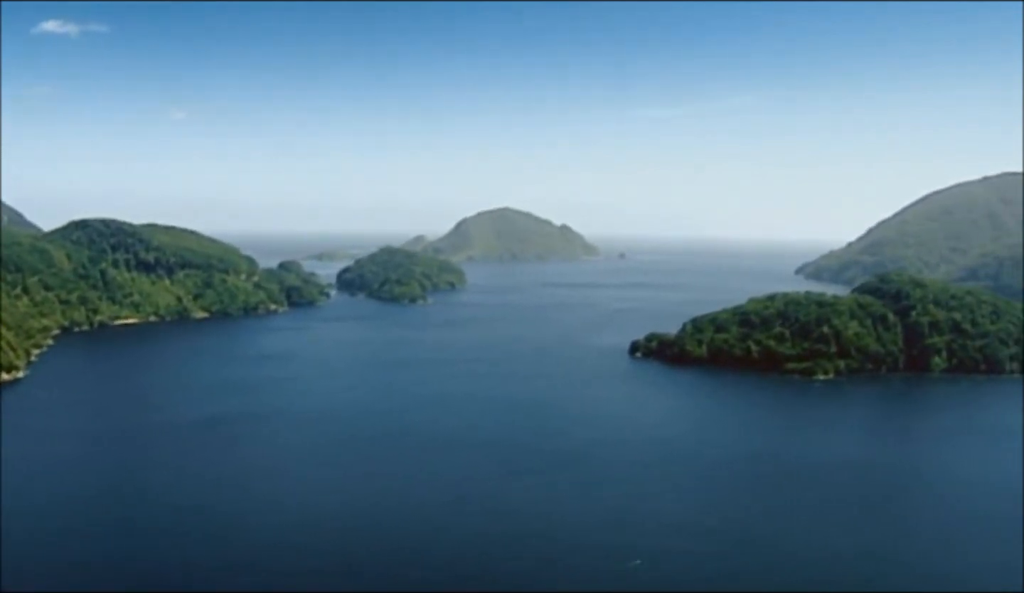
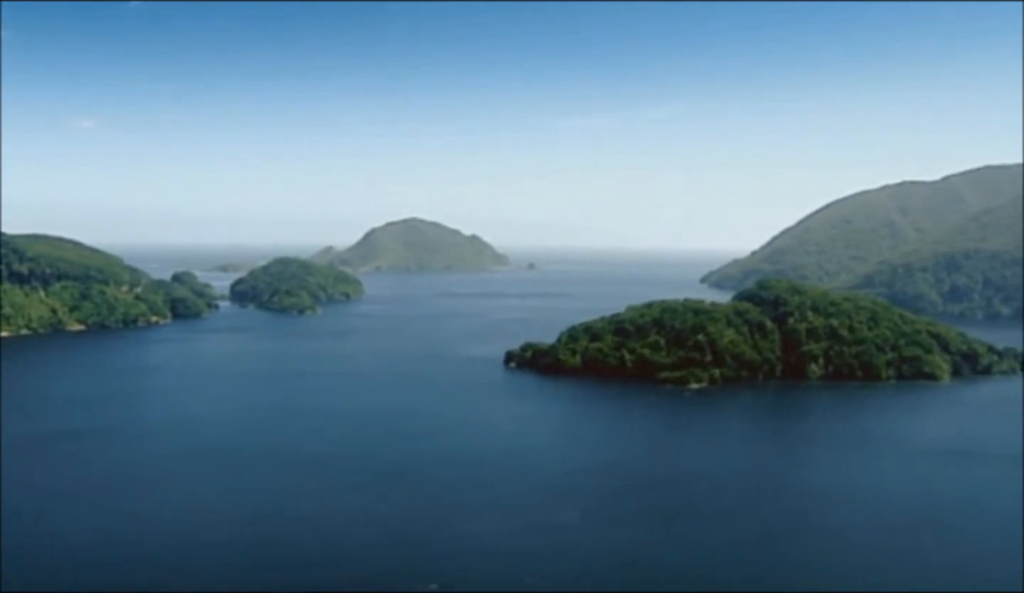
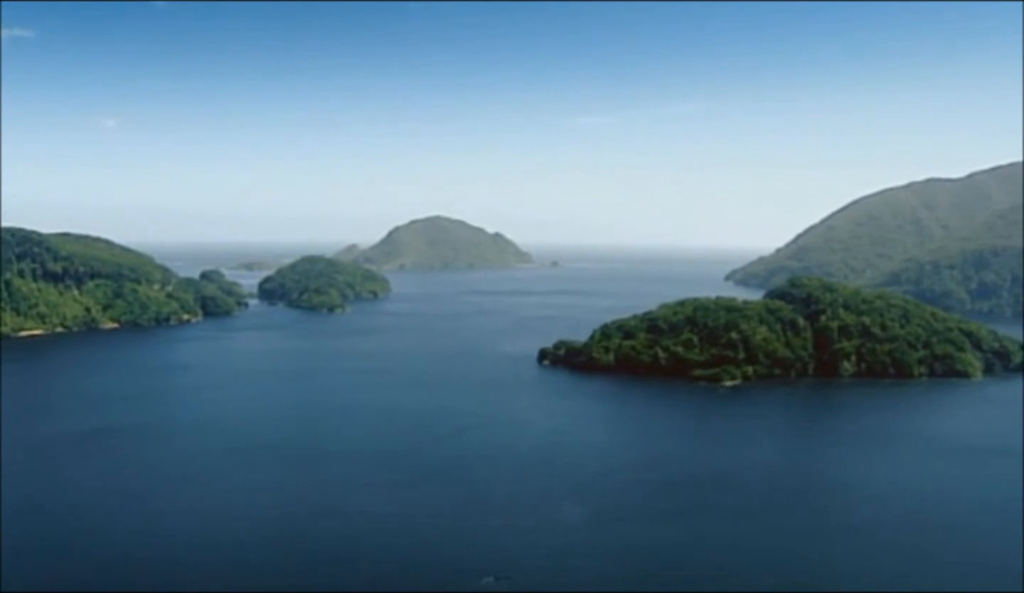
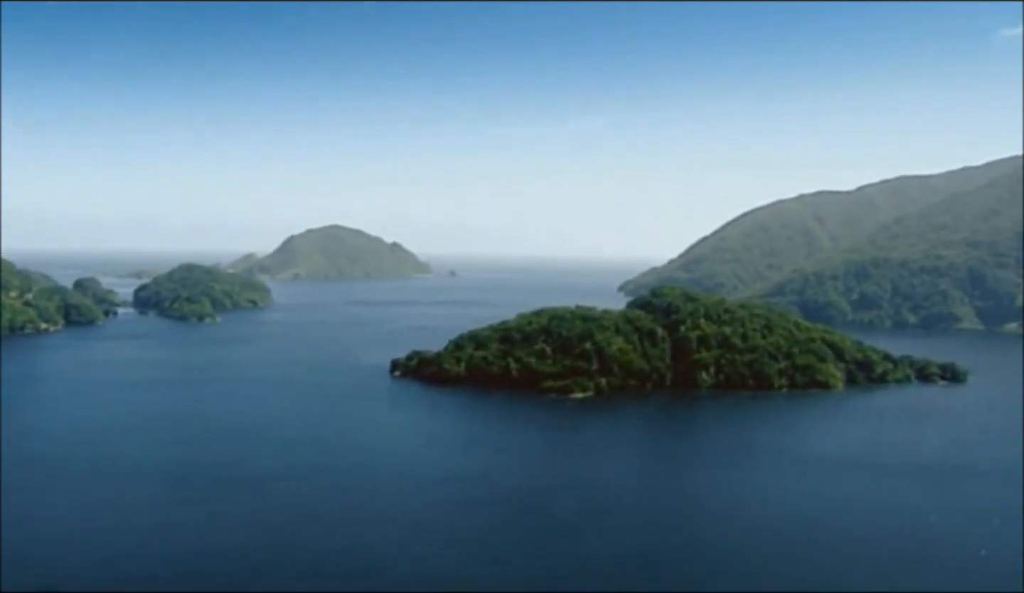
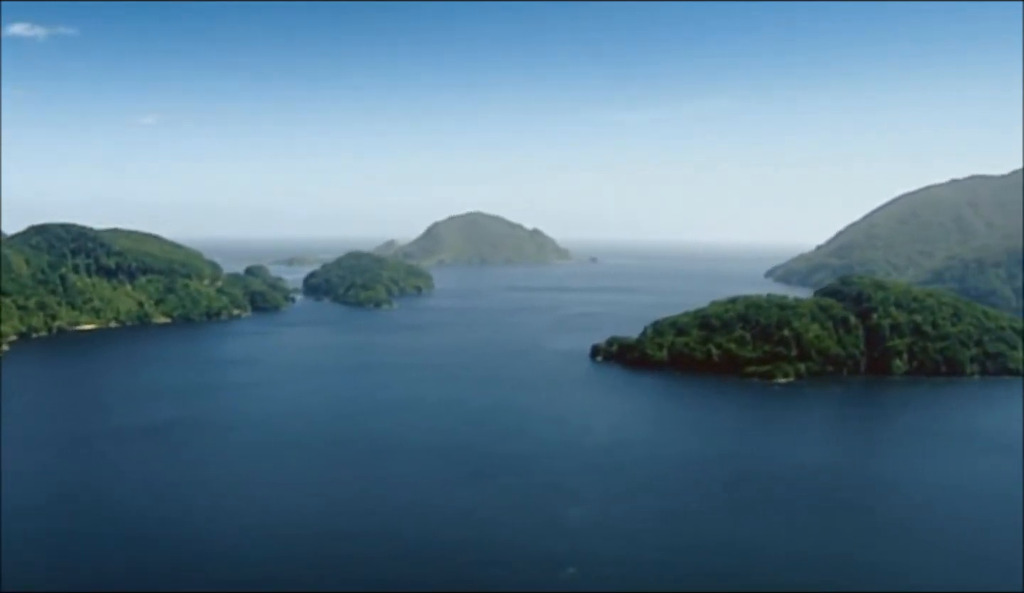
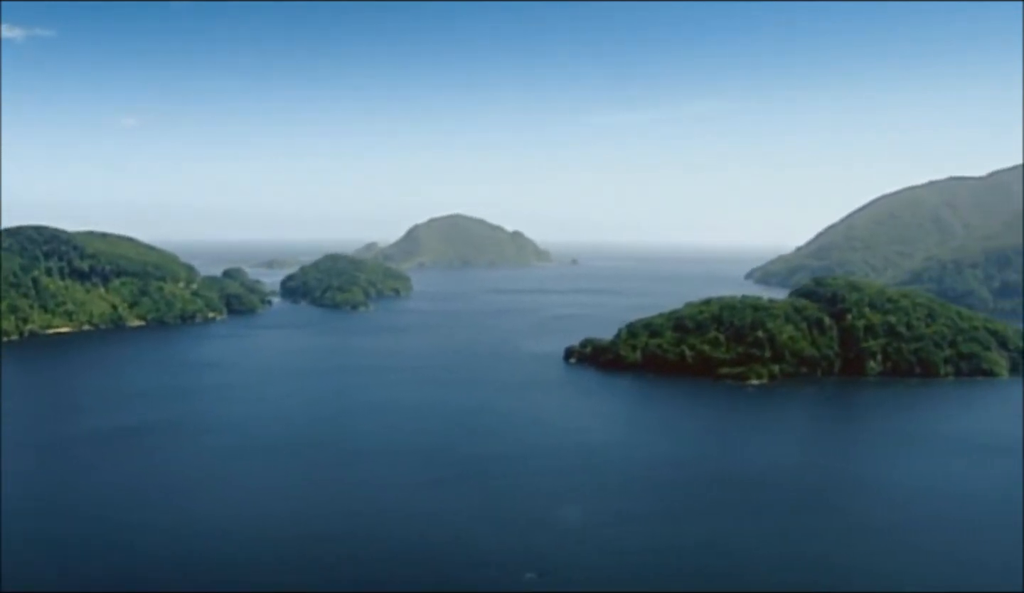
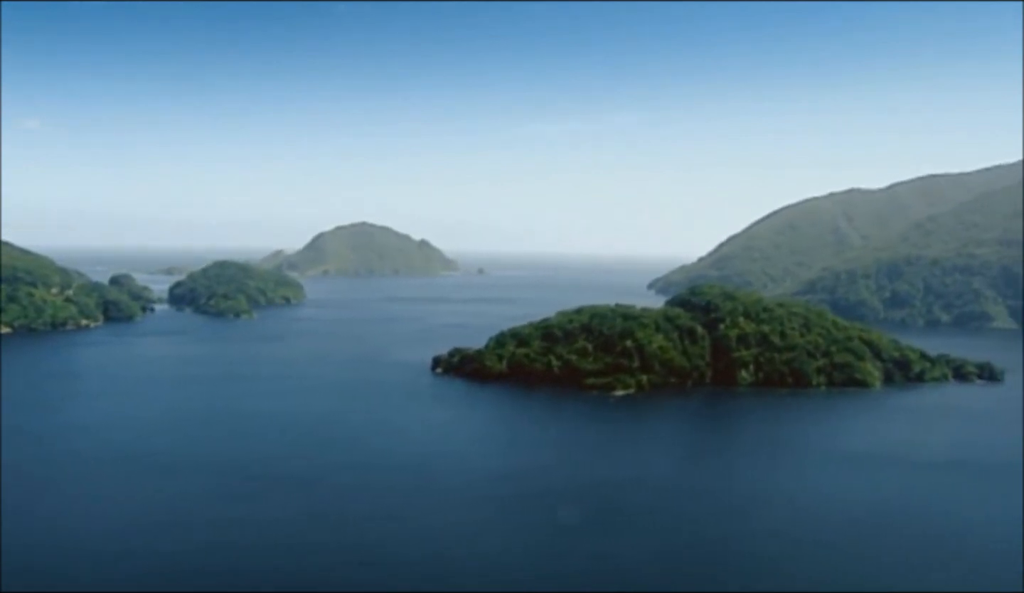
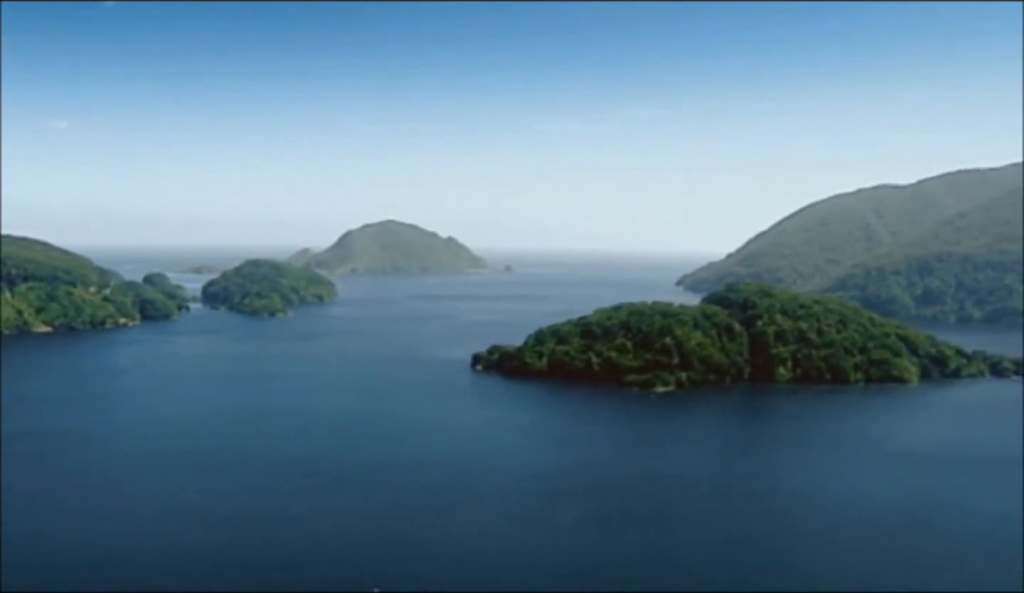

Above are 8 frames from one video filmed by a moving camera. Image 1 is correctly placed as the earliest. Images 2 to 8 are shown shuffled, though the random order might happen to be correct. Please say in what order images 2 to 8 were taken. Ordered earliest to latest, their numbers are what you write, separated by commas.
5, 6, 3, 2, 8, 7, 4
